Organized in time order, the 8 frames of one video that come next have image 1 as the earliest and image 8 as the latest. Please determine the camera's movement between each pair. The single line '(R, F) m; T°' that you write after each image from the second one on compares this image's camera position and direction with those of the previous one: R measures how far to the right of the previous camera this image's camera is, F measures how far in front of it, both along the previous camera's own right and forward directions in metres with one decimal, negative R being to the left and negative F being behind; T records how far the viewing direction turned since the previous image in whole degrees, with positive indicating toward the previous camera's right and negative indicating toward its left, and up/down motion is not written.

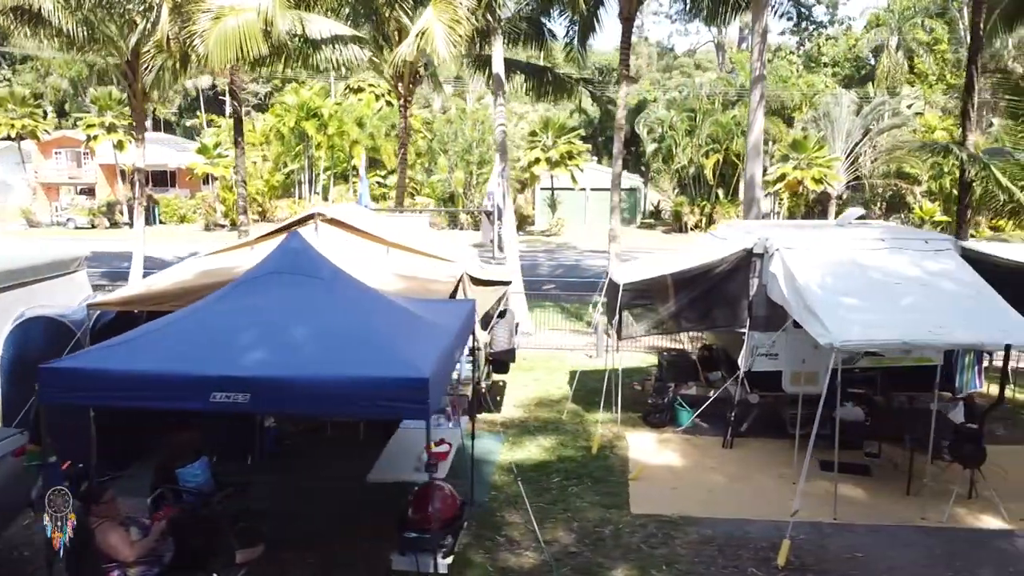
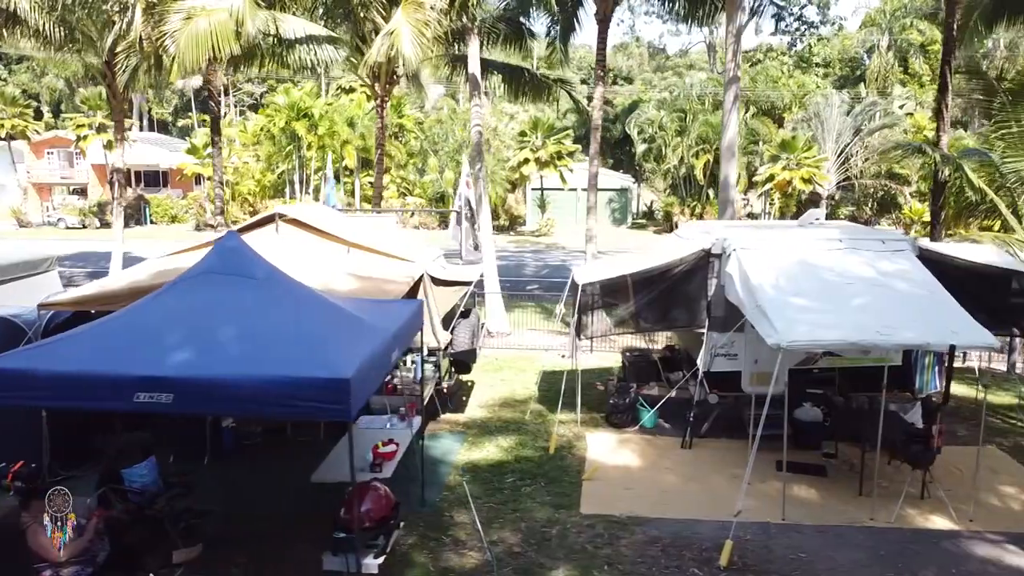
(+0.6, 0.0) m; 0°
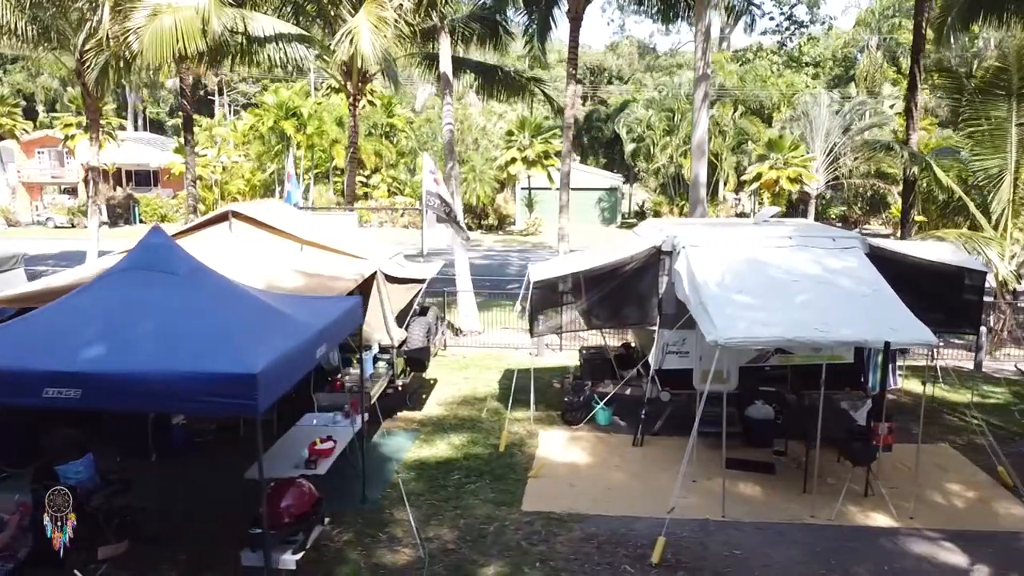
(+0.7, 0.0) m; 0°
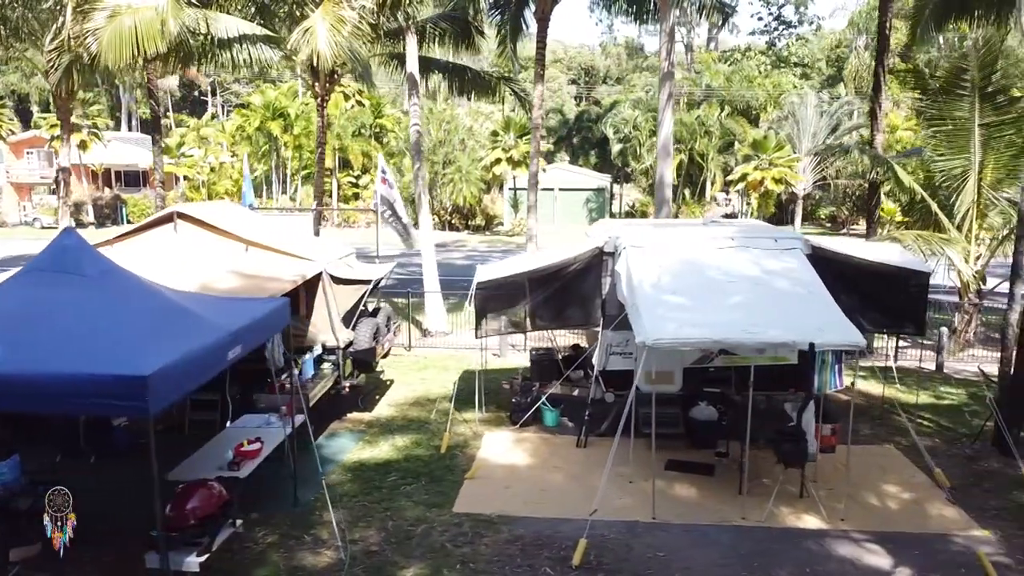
(+0.8, 0.0) m; 0°
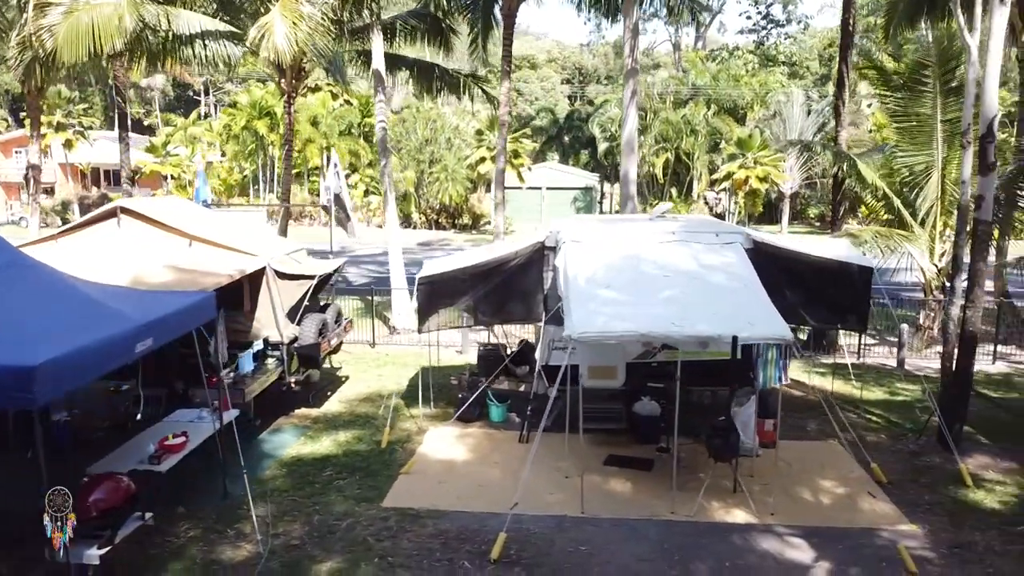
(+0.8, 0.0) m; 0°
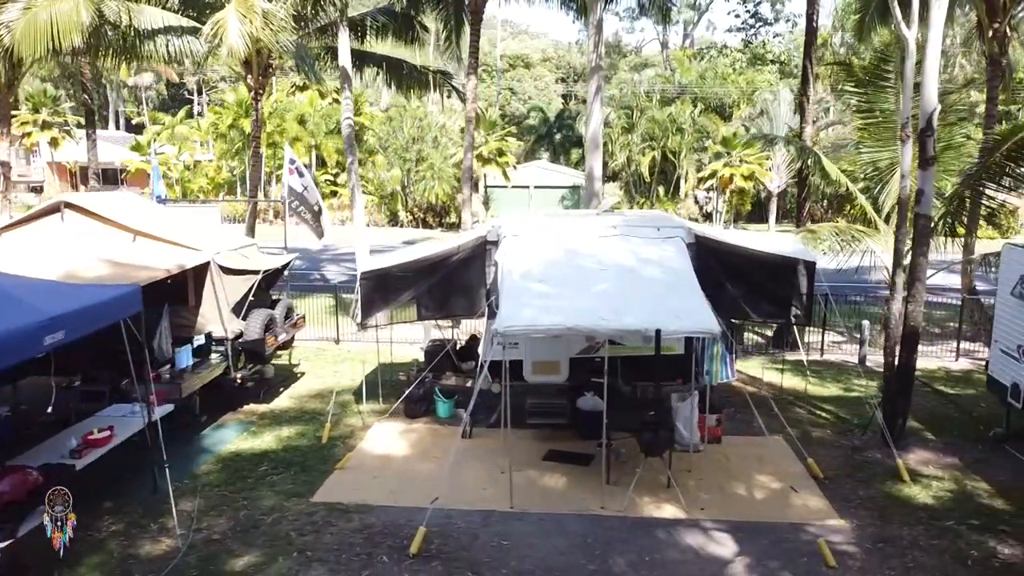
(+0.8, 0.0) m; 0°
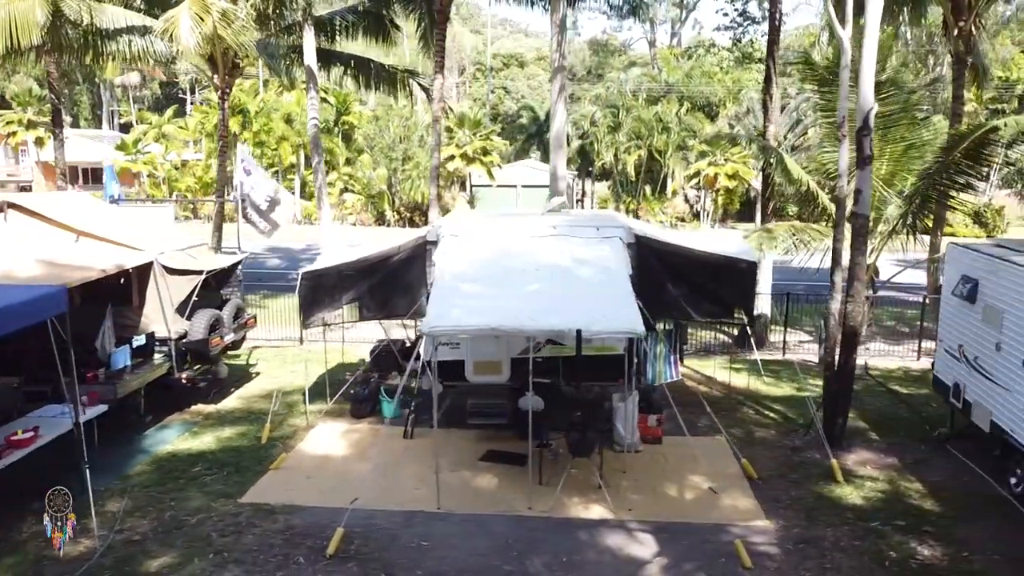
(+0.8, 0.0) m; 0°
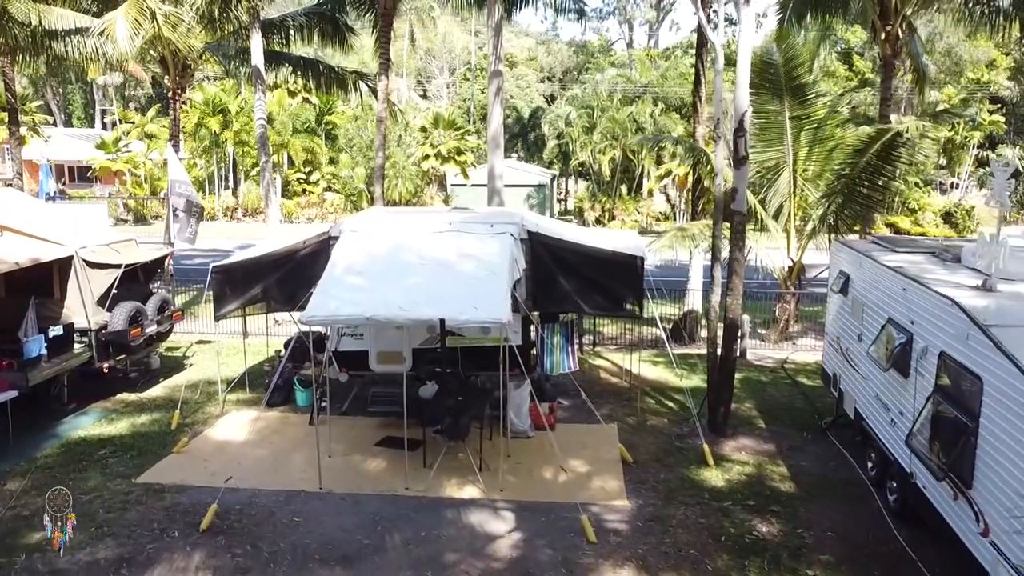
(+1.5, -0.5) m; 0°
